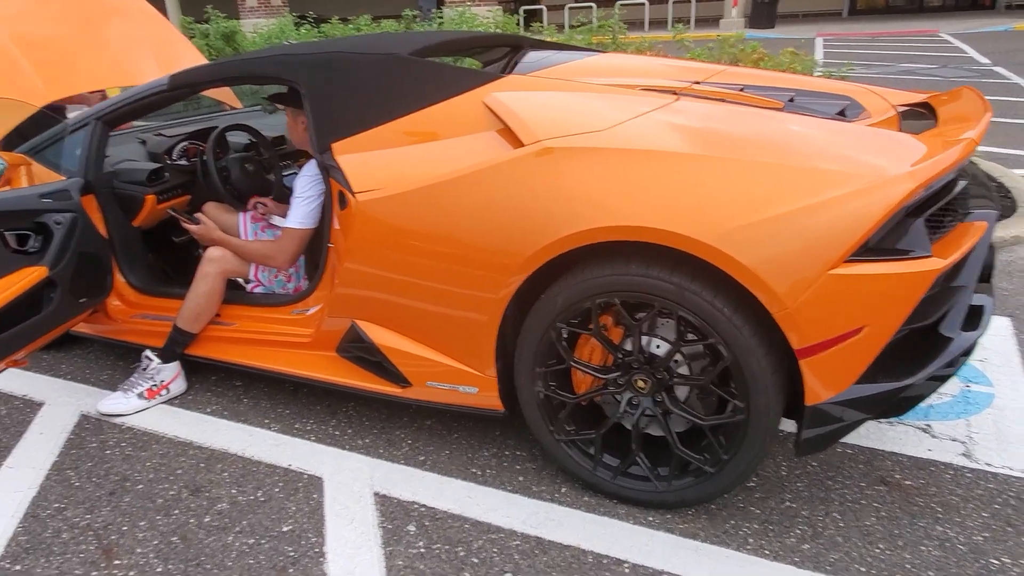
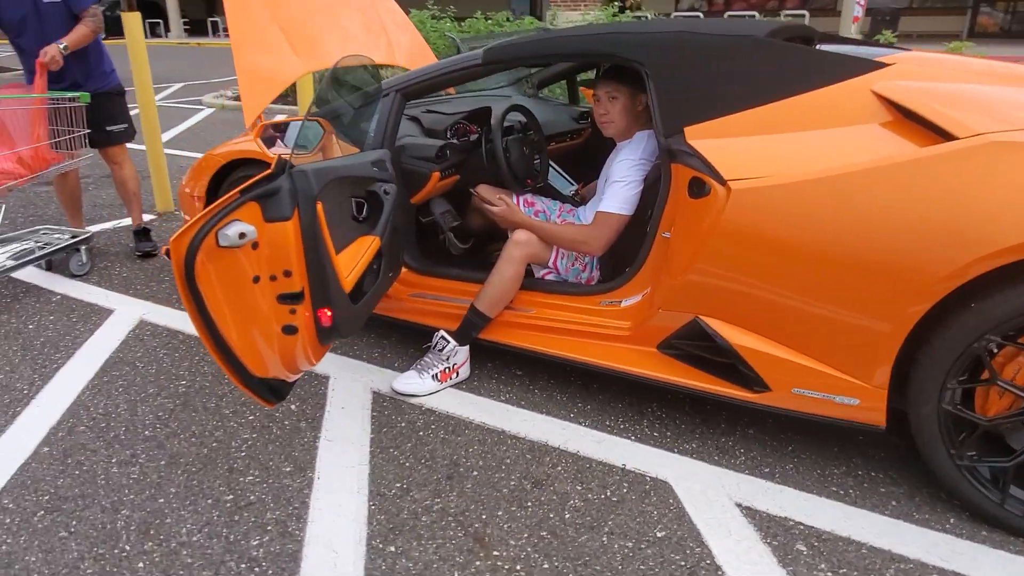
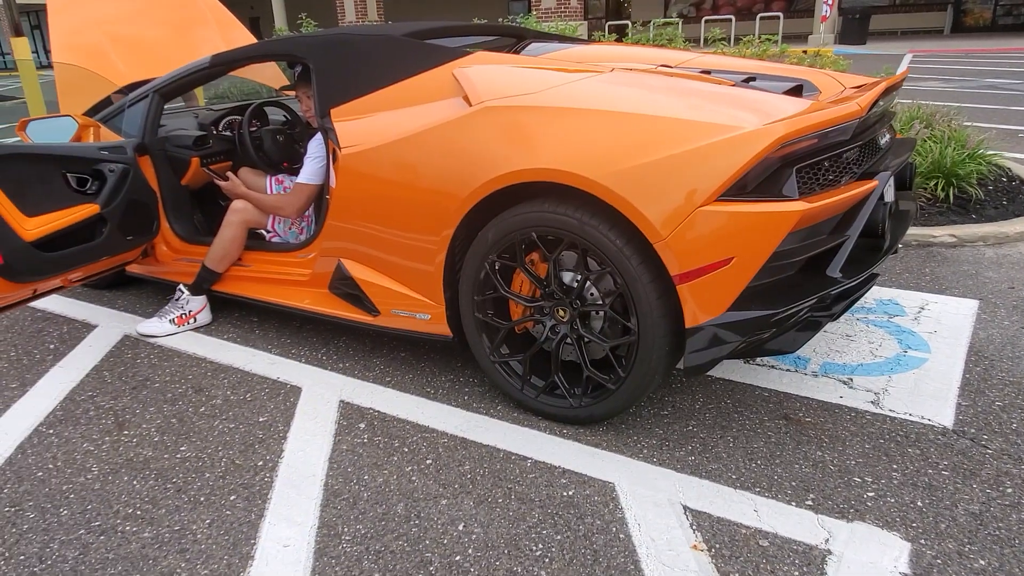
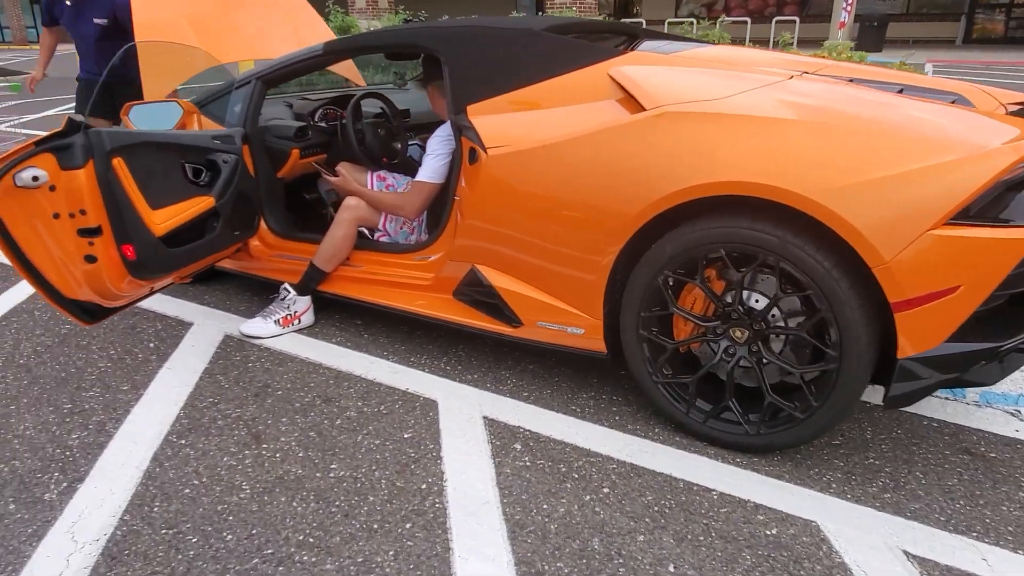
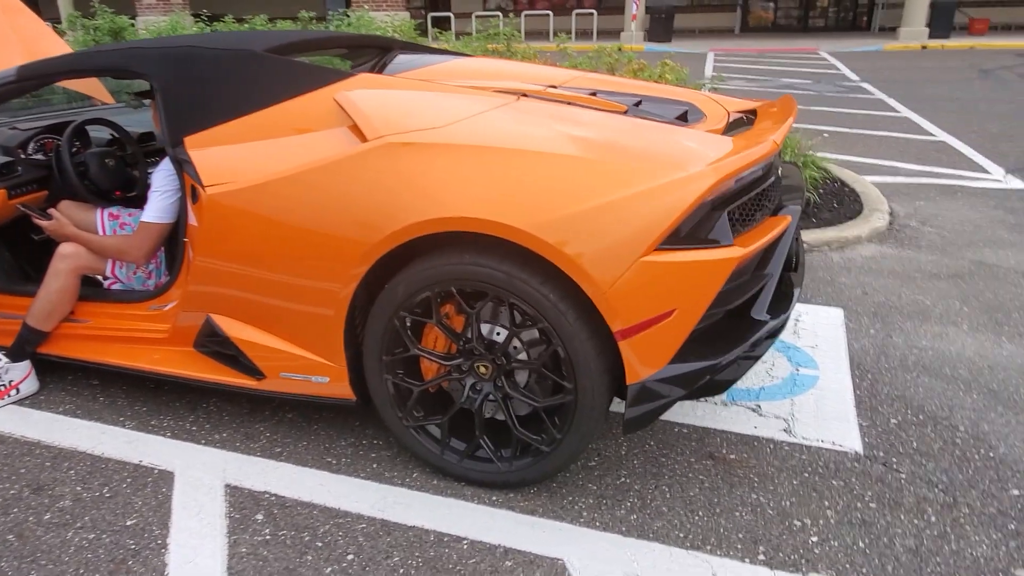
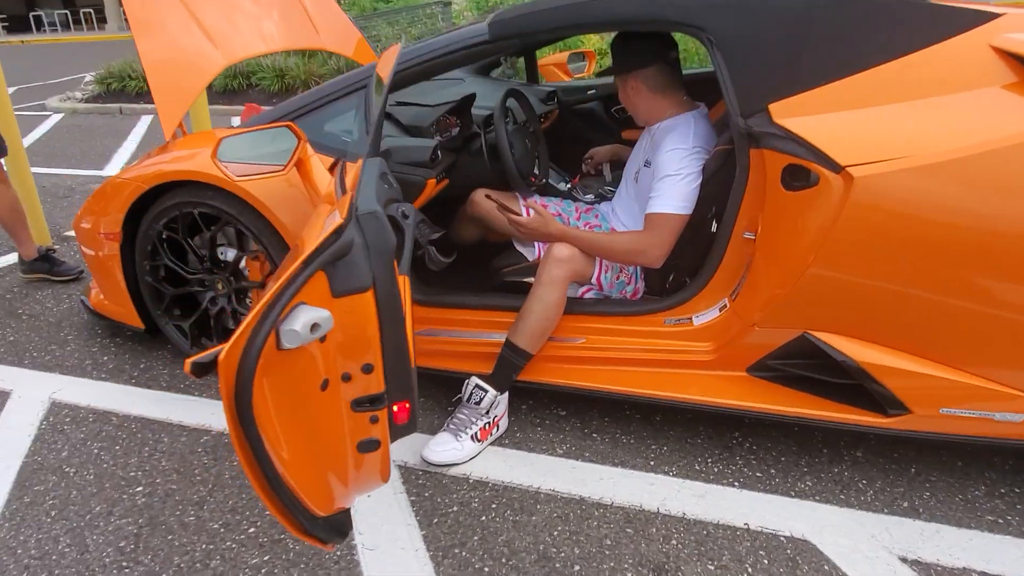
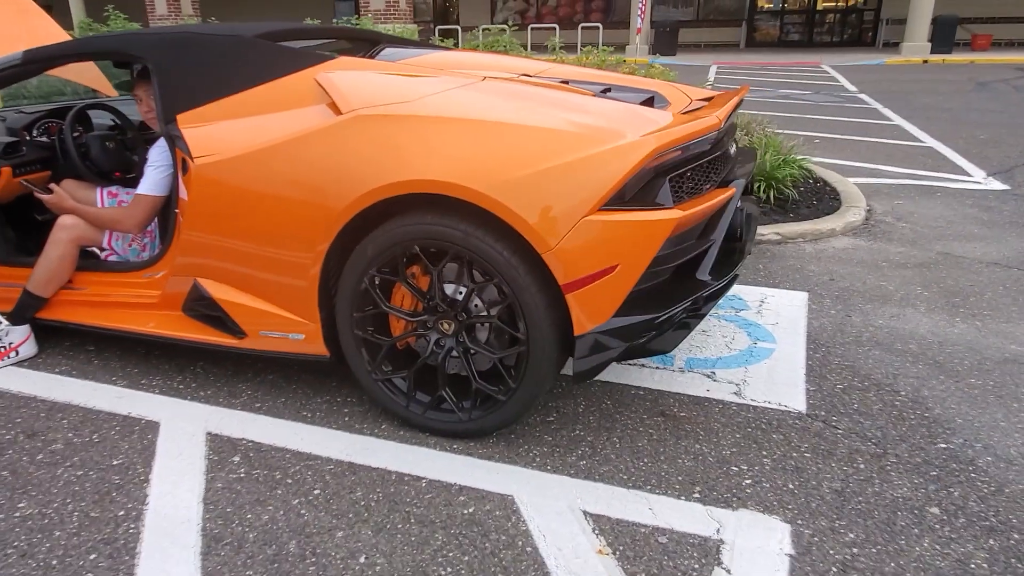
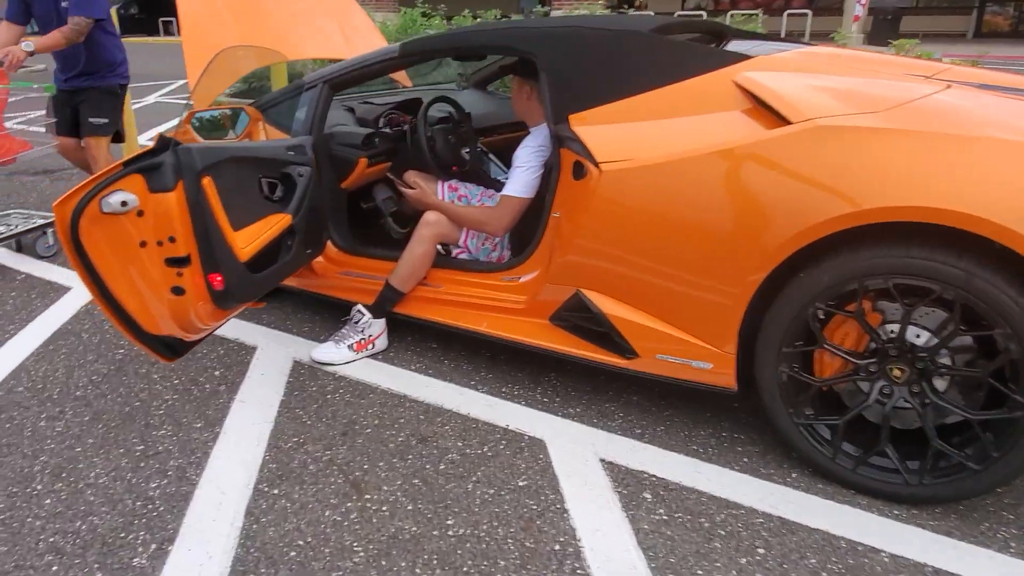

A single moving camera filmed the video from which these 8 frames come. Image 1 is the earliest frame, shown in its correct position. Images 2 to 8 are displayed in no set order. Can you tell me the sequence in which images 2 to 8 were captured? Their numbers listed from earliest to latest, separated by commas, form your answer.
5, 7, 3, 4, 8, 2, 6
